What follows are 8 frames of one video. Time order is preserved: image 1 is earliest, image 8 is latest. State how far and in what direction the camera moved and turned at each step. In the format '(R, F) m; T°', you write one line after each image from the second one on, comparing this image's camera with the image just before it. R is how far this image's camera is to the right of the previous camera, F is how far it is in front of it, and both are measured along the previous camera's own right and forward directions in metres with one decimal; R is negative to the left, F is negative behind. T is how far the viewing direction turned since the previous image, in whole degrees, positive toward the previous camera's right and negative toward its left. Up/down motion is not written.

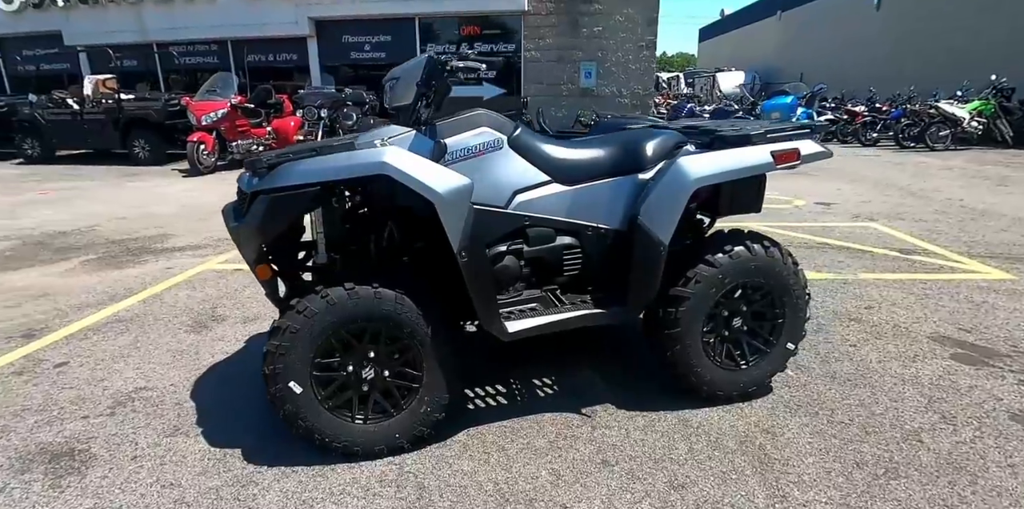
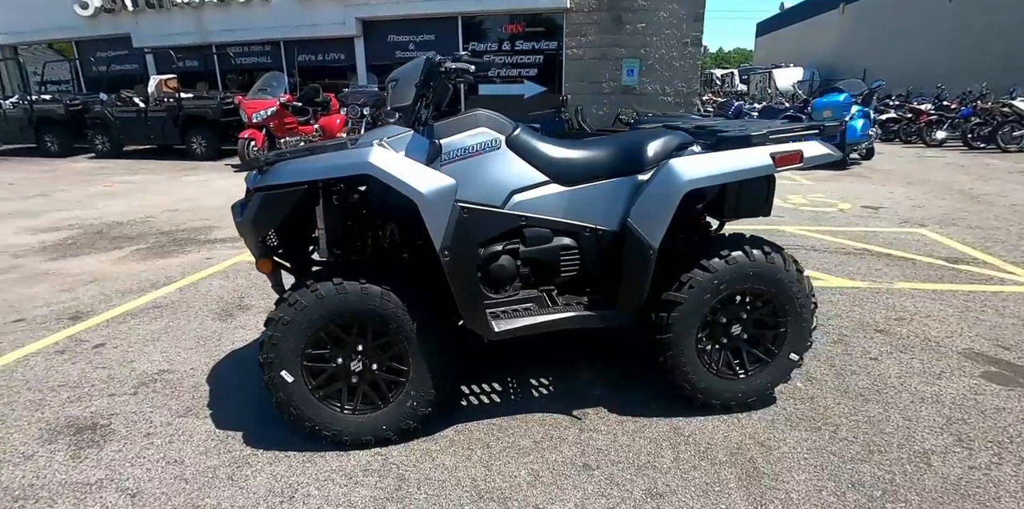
(+0.2, 0.0) m; -5°
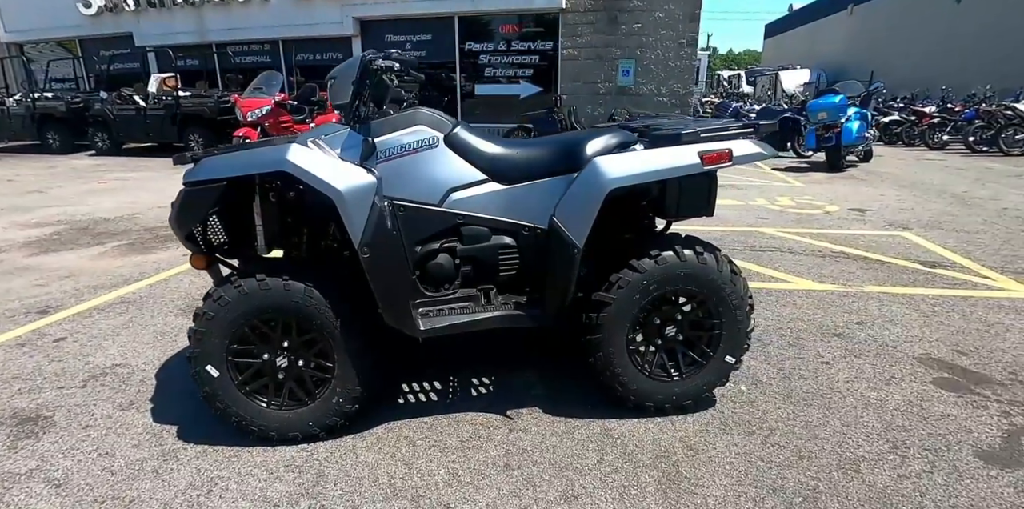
(+0.3, 0.0) m; -1°
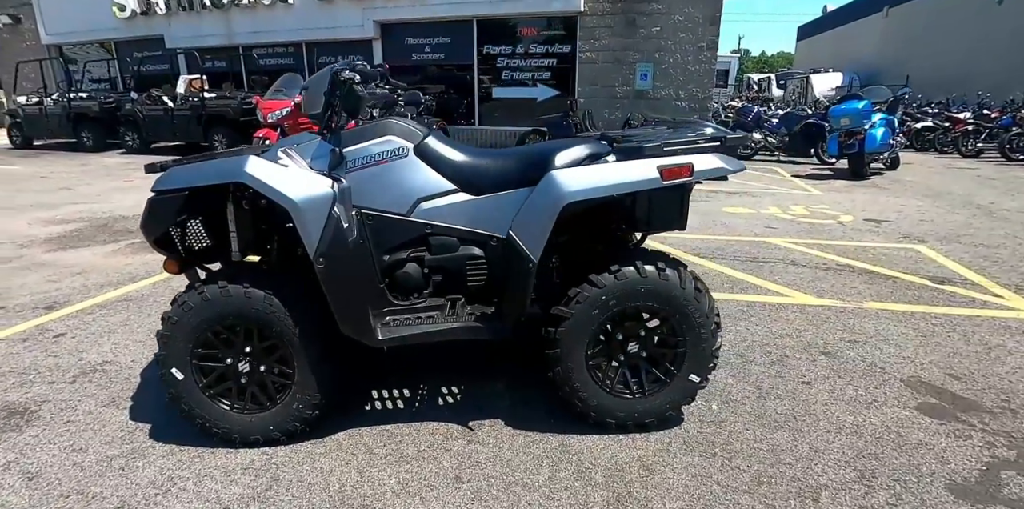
(+0.3, 0.0) m; -3°
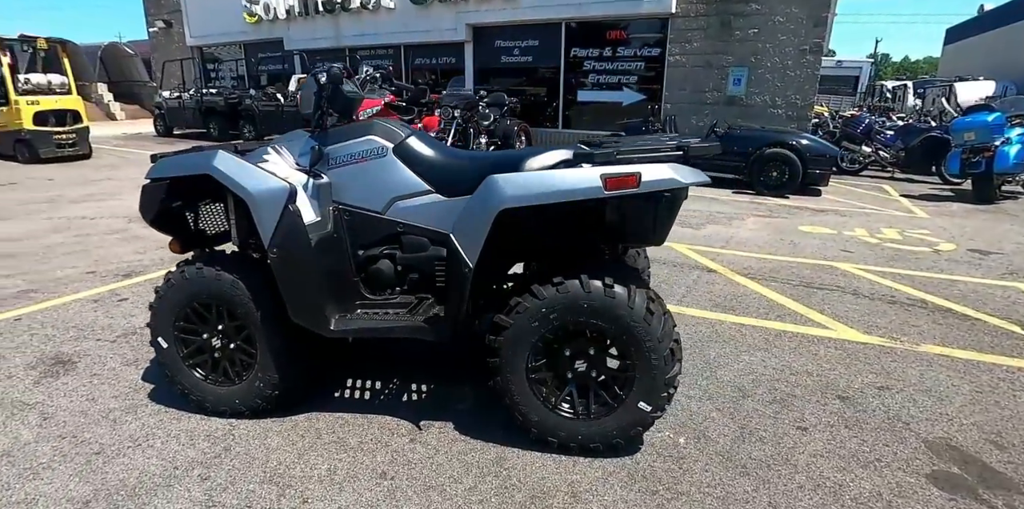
(+0.6, +0.1) m; -10°
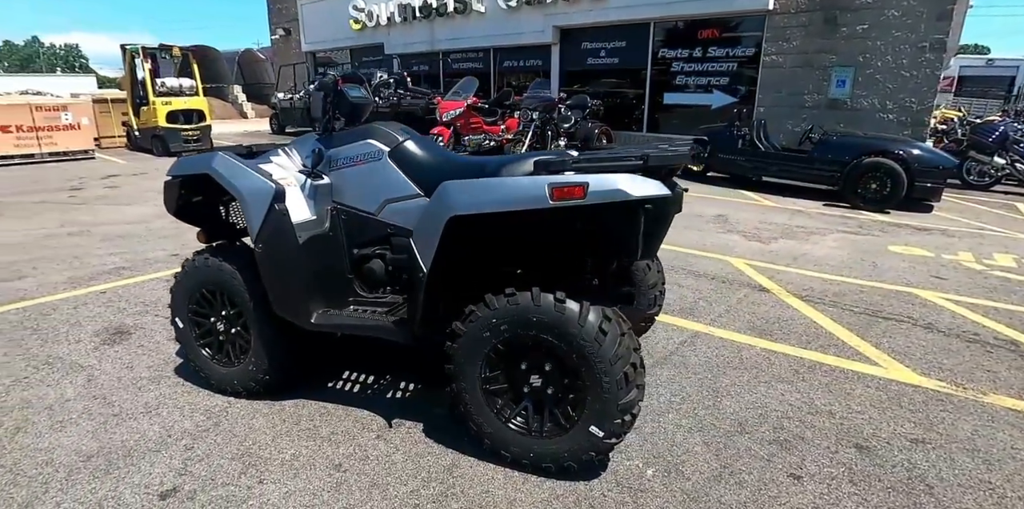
(+0.5, +0.1) m; -10°
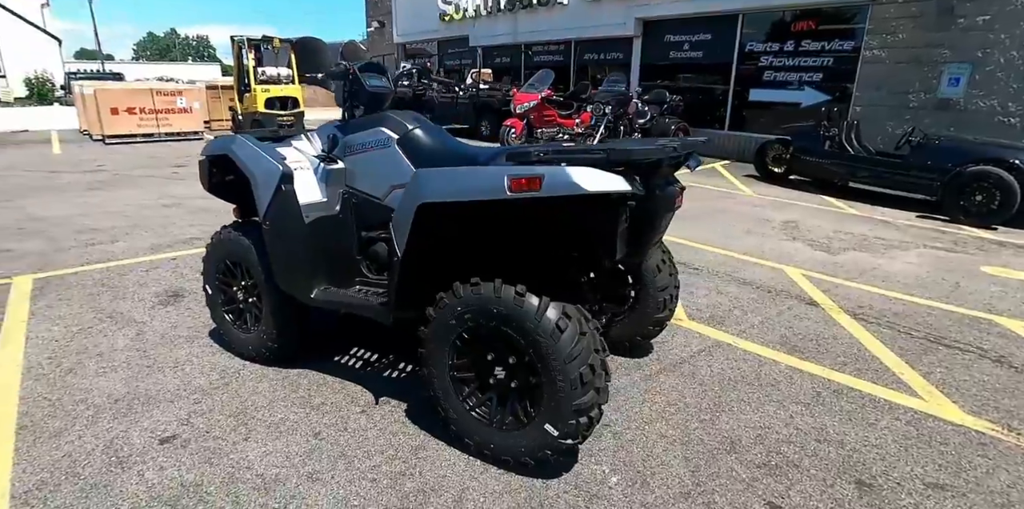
(+0.4, 0.0) m; -9°
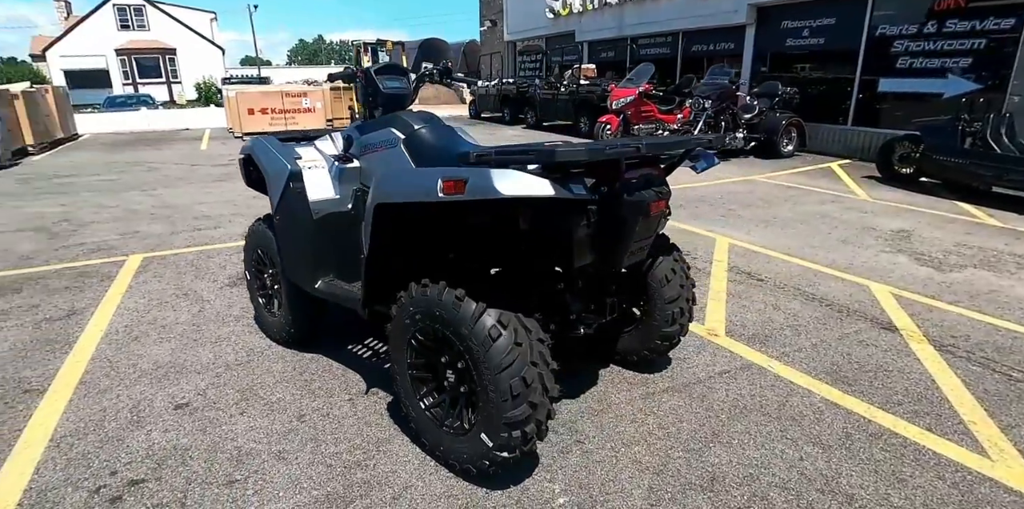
(+0.6, +0.1) m; -12°
